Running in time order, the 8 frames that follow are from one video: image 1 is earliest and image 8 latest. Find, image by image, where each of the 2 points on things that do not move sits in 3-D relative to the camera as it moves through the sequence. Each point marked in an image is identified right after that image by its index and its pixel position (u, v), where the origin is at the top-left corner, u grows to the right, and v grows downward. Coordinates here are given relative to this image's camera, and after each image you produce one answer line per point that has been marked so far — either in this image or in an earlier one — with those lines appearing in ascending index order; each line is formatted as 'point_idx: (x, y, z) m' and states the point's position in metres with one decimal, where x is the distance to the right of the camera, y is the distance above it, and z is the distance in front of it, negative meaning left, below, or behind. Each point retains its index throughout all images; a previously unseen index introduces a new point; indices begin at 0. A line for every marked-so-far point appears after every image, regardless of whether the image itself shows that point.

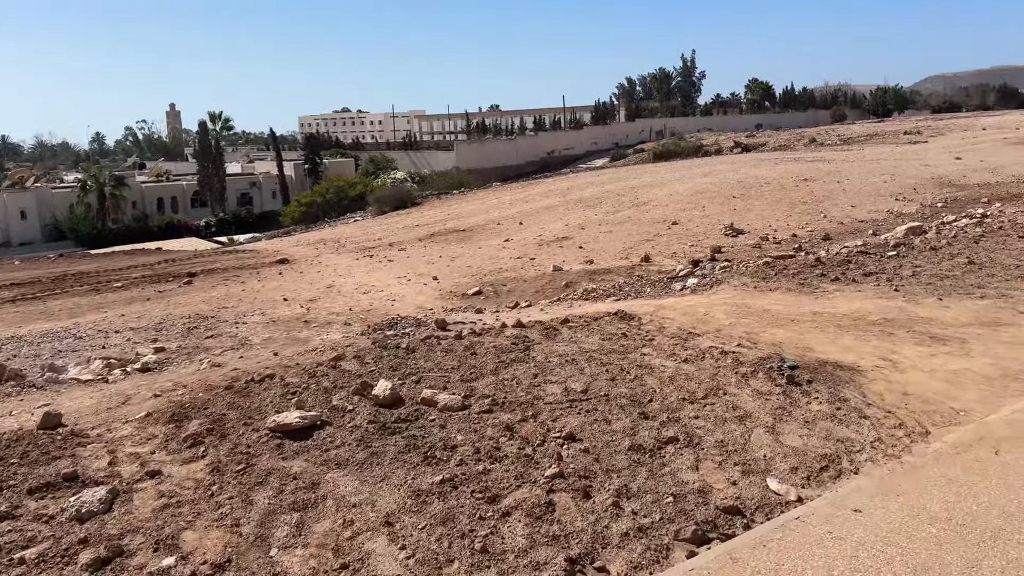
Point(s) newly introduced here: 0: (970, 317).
0: (+3.8, -0.3, +6.7) m
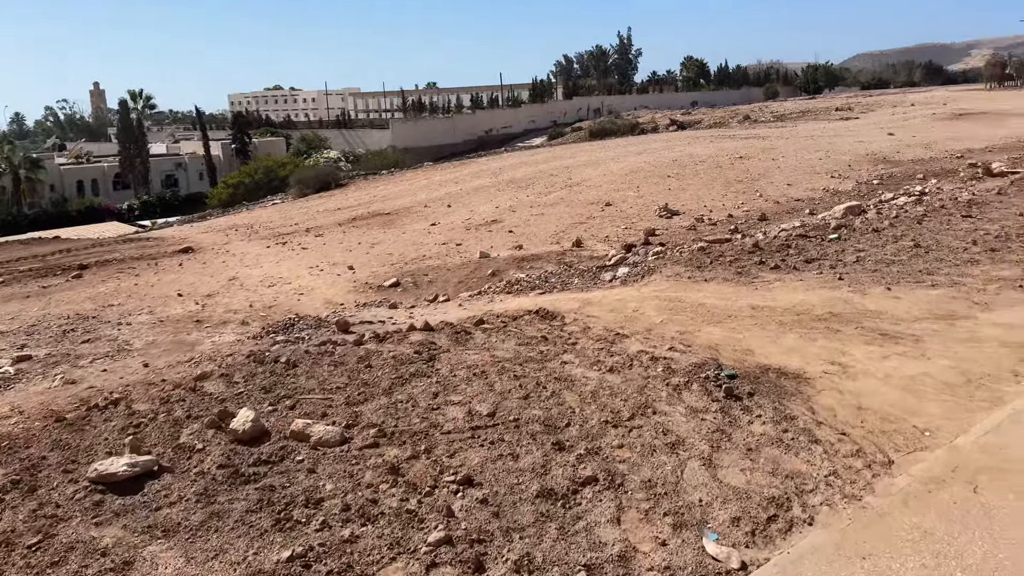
0: (+3.1, -0.2, +6.1) m
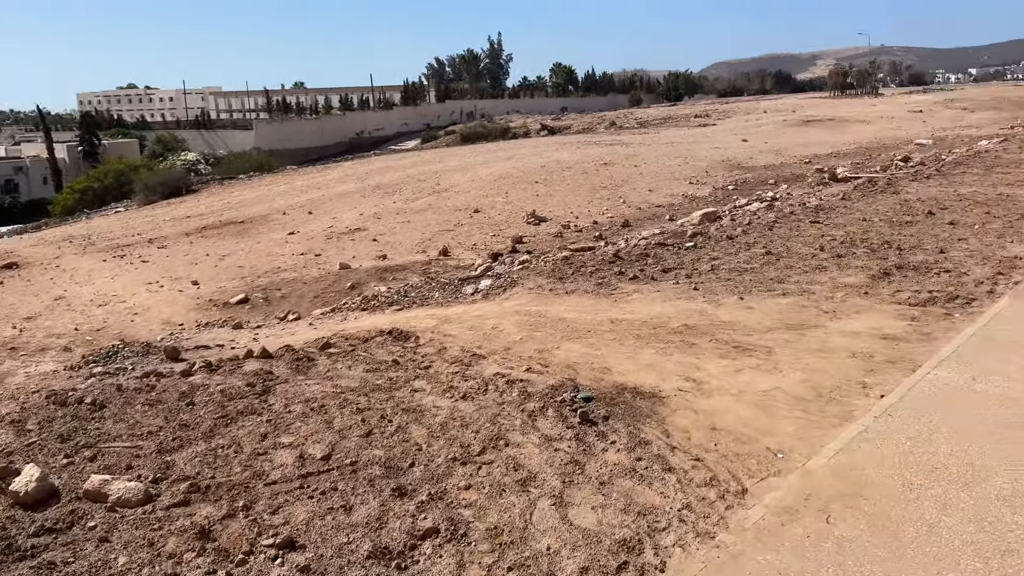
0: (+2.0, -0.2, +6.2) m
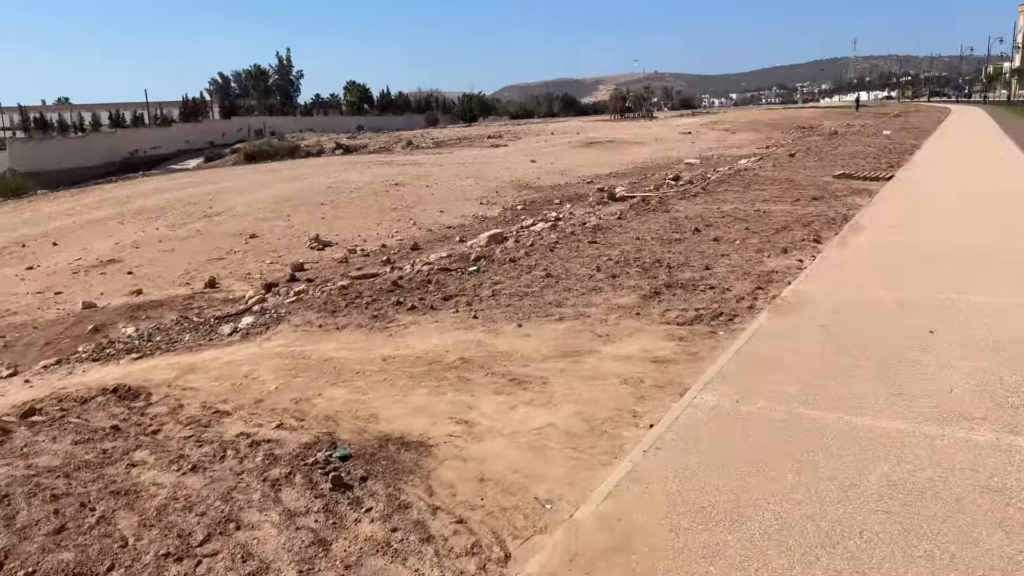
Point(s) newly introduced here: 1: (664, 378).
0: (+0.3, -0.4, +6.0) m
1: (+1.0, -0.6, +5.2) m
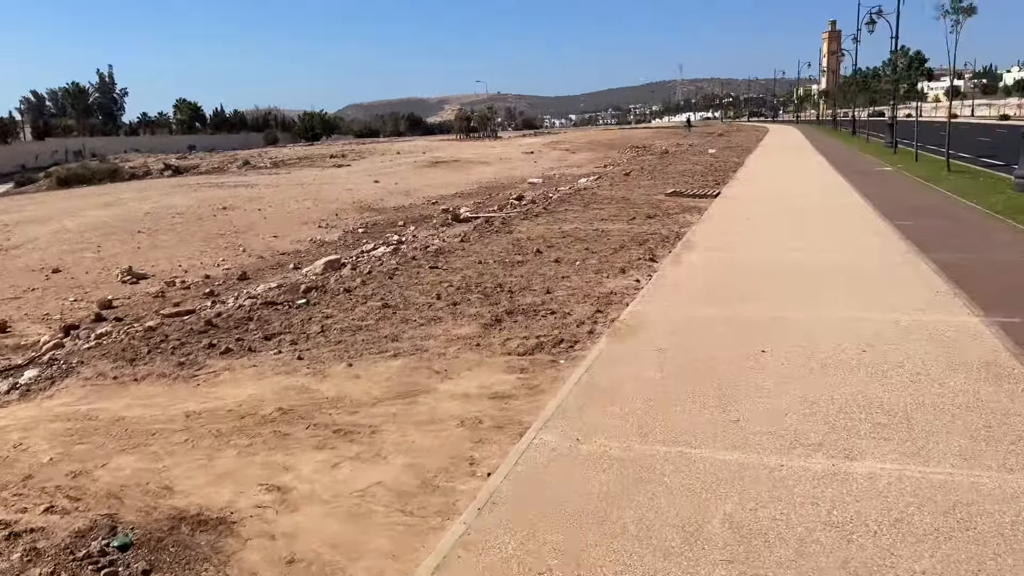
0: (-0.9, -0.7, +5.5) m
1: (-0.1, -0.8, +4.9) m
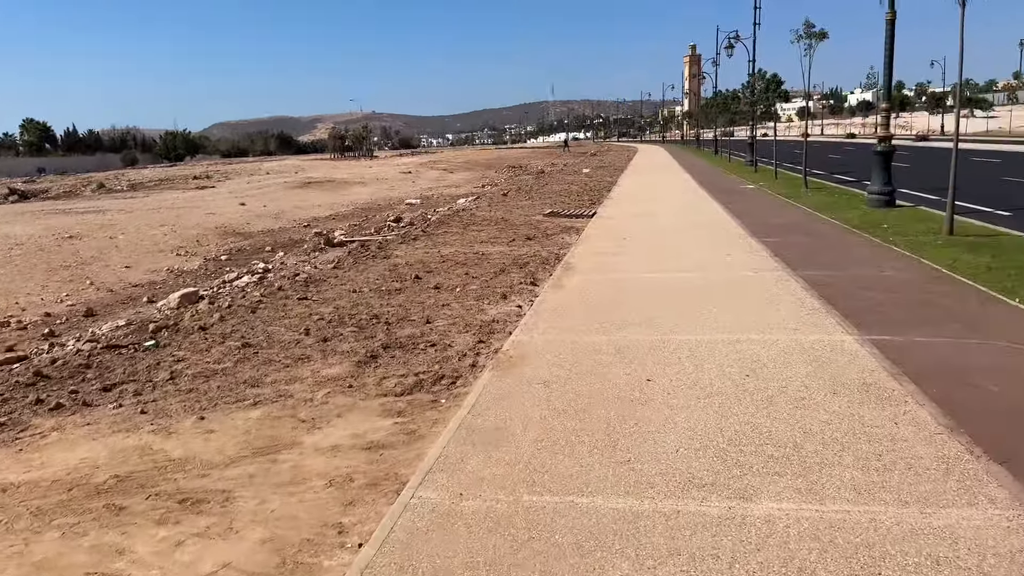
0: (-1.7, -1.0, +4.9) m
1: (-0.8, -1.0, +4.4) m
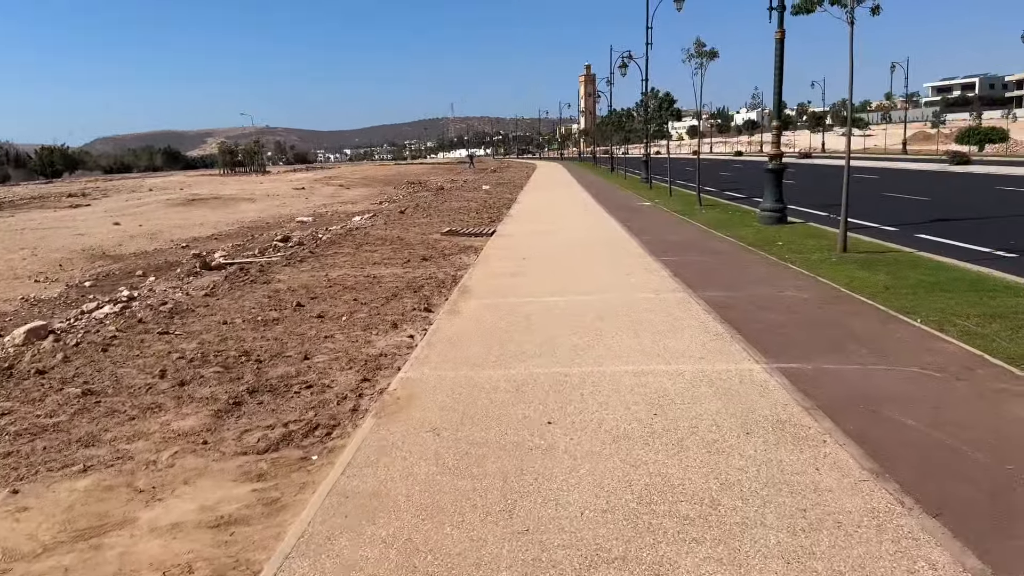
0: (-2.3, -1.2, +4.0) m
1: (-1.3, -1.2, +3.6) m
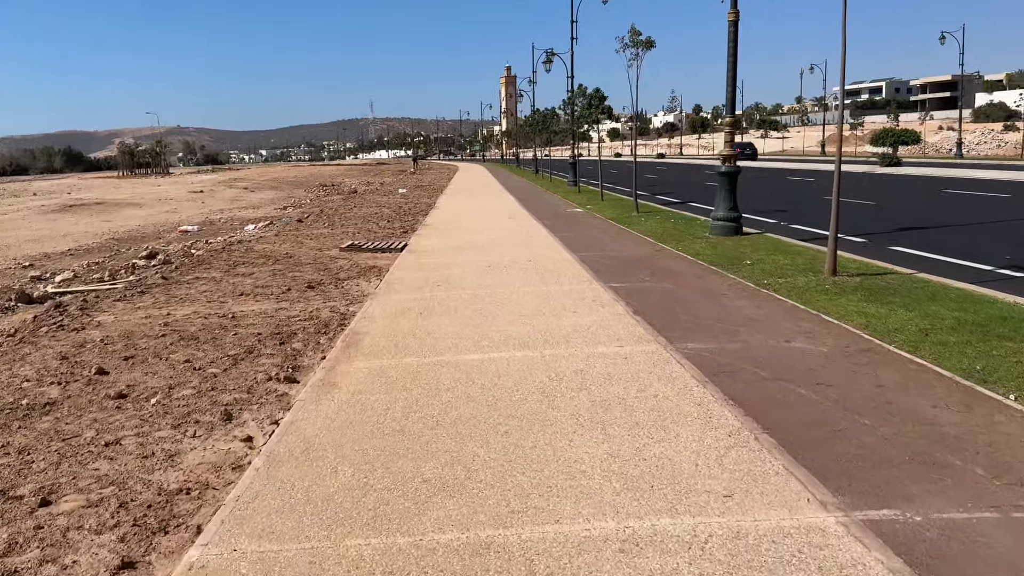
0: (-2.6, -1.7, +1.0) m
1: (-1.6, -1.7, +0.8) m
